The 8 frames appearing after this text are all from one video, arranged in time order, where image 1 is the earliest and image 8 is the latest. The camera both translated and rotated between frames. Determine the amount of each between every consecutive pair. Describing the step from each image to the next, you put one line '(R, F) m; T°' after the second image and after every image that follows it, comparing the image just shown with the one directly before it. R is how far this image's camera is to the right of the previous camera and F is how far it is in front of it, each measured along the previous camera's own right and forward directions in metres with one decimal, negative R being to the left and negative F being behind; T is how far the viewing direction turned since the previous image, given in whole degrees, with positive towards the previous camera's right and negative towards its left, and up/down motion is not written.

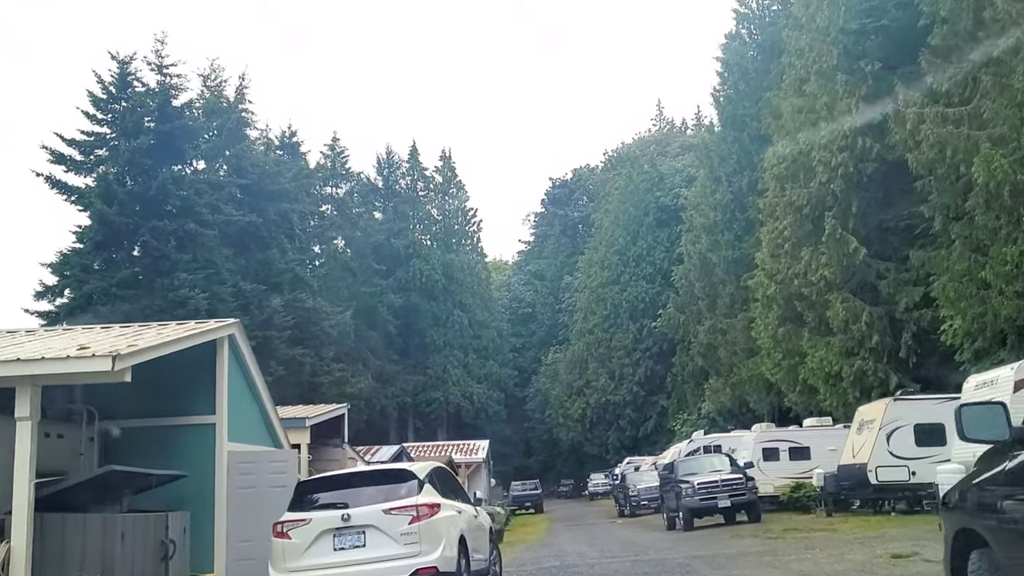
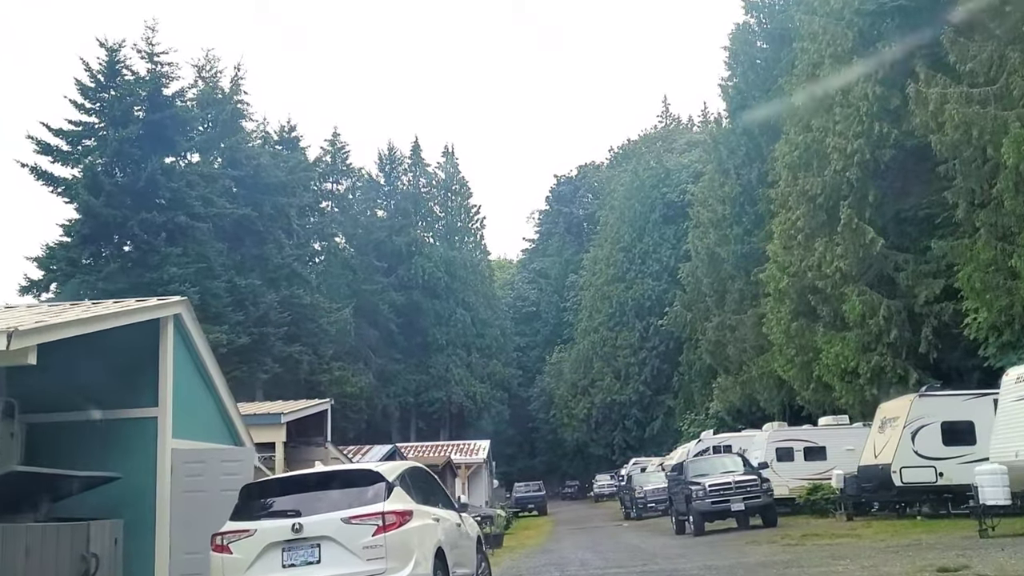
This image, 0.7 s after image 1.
(+0.1, +1.3) m; 0°
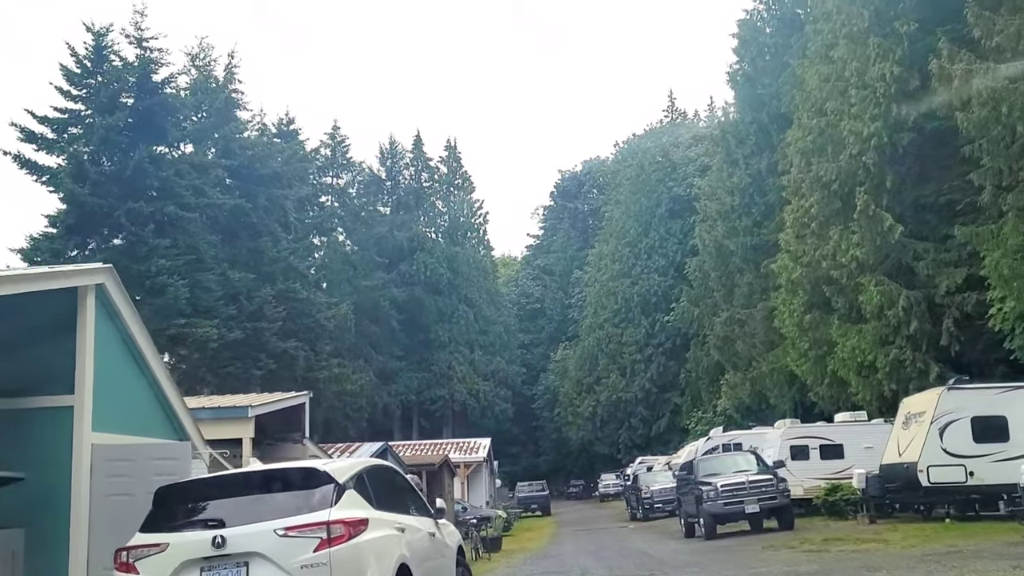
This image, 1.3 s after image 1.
(+0.1, +1.3) m; 0°
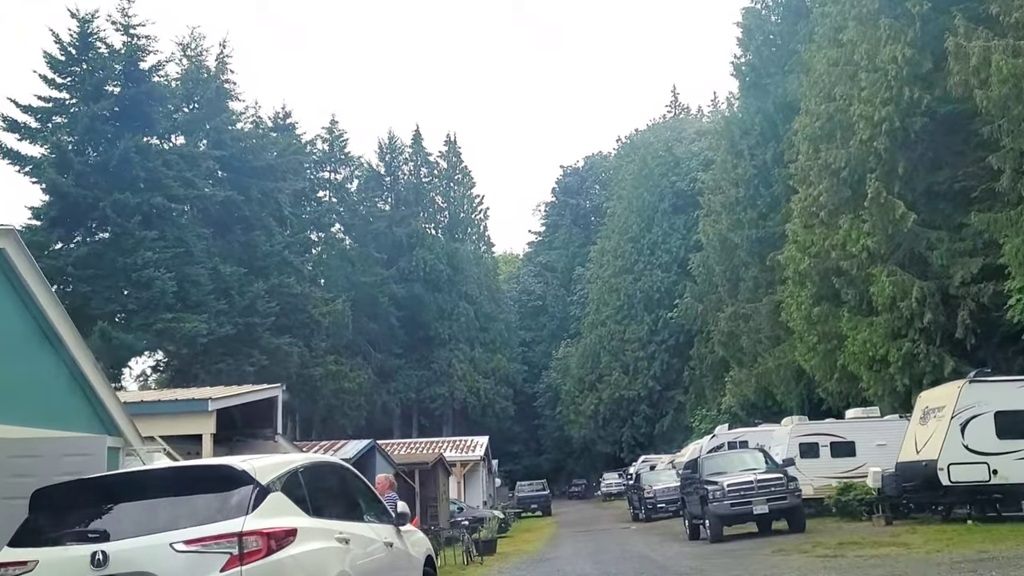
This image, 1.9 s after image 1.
(+0.2, +1.0) m; 0°
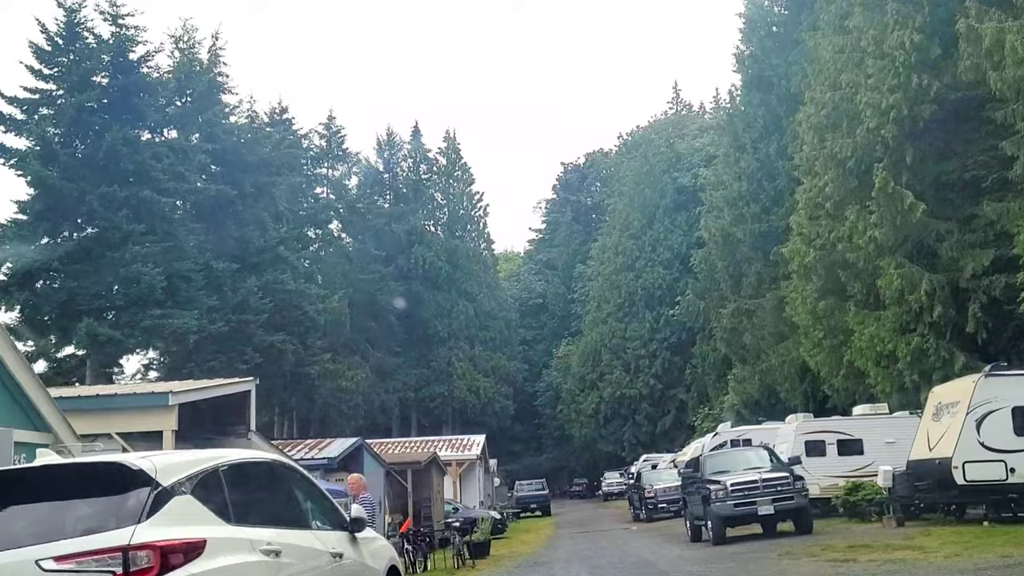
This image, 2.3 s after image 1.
(+0.2, +0.8) m; 0°
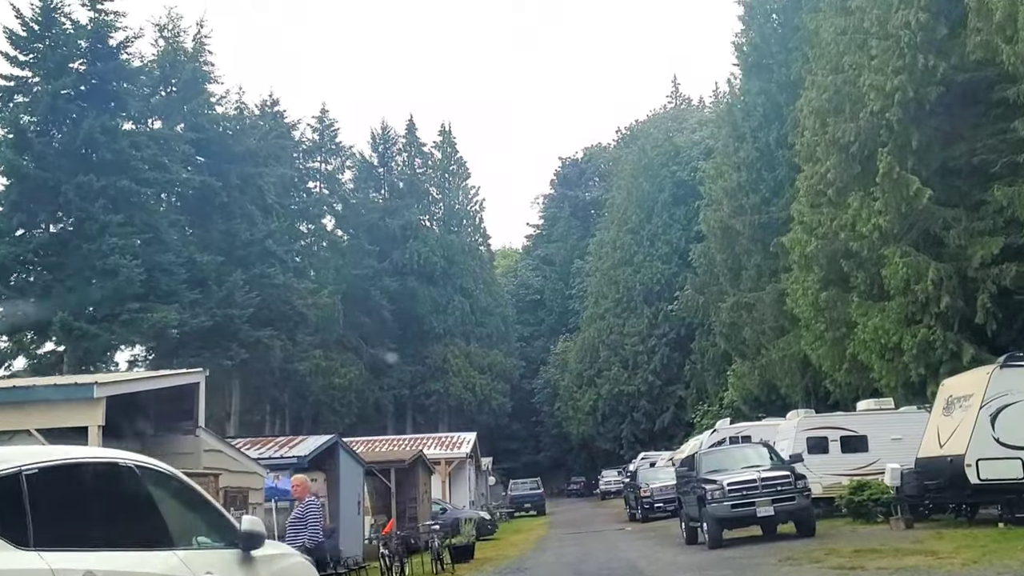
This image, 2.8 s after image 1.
(+0.3, +1.0) m; 0°
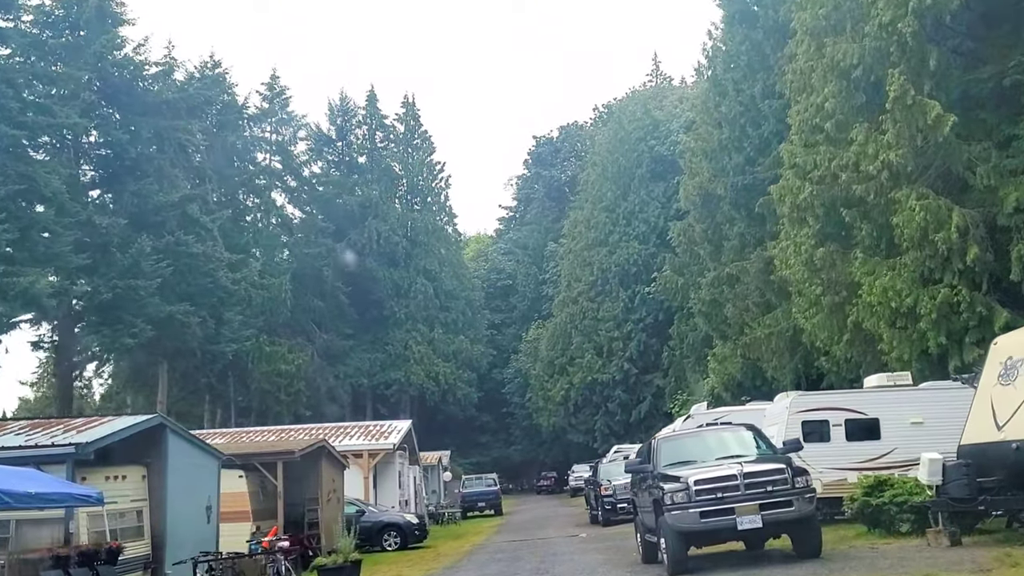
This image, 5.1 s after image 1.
(+1.1, +4.6) m; +1°
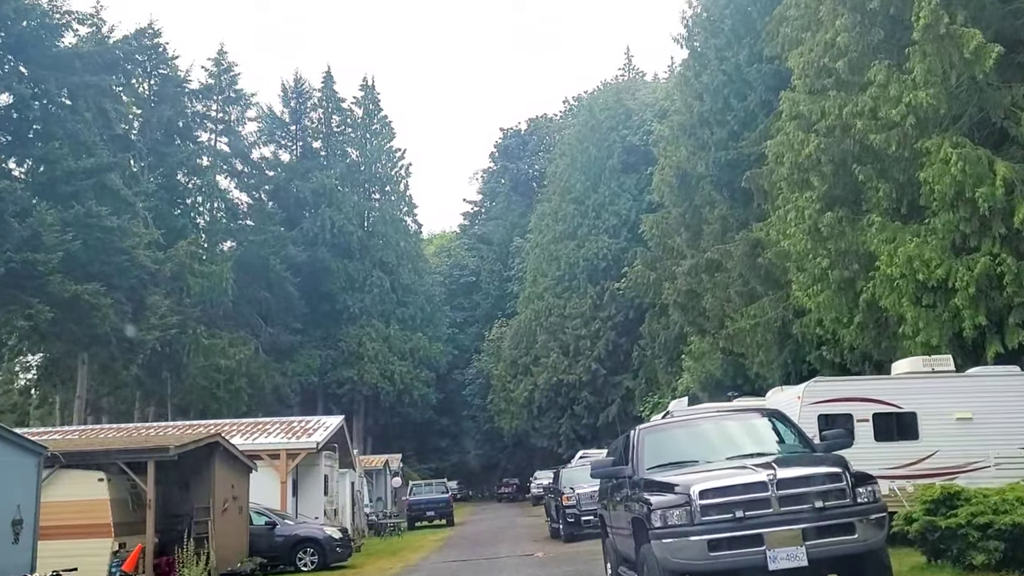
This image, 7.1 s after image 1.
(+0.4, +3.7) m; +2°
